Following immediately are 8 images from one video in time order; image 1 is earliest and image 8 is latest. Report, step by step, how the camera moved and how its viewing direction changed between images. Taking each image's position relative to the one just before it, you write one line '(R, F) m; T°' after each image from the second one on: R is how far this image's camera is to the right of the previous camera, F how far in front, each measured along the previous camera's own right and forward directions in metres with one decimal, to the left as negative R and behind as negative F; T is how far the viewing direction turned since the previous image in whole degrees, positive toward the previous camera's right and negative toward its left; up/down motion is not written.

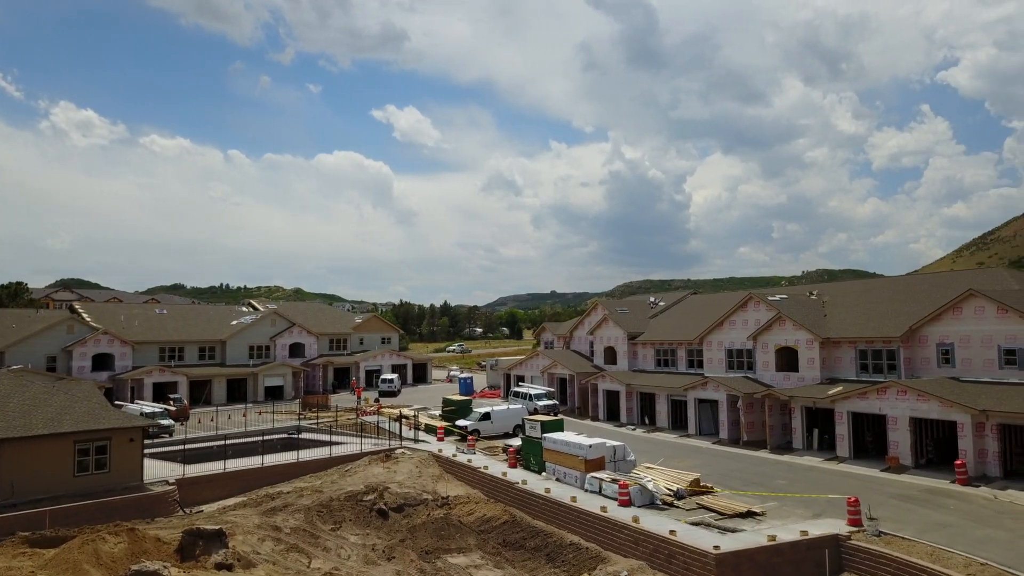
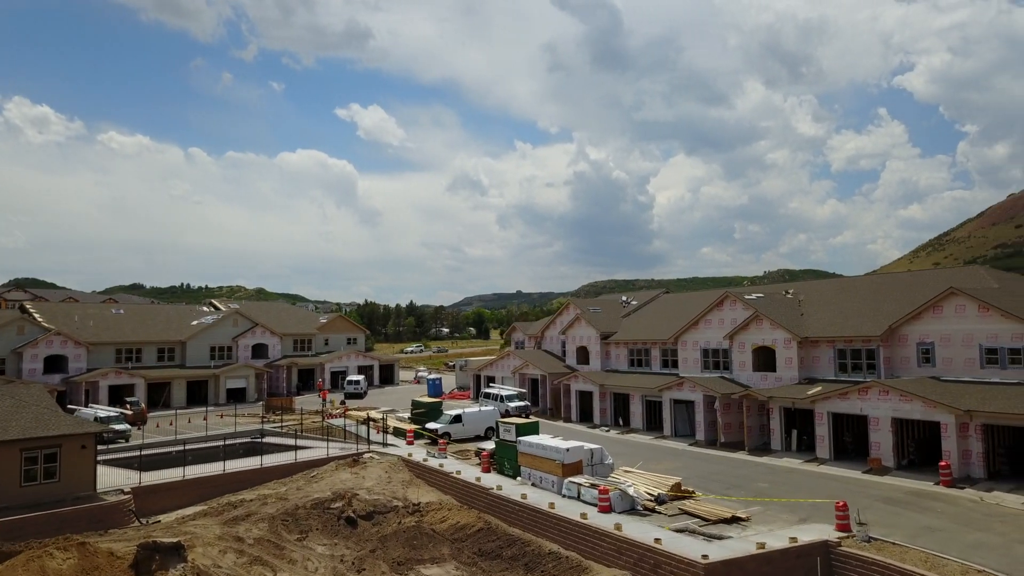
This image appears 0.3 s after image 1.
(-0.3, +1.0) m; +2°
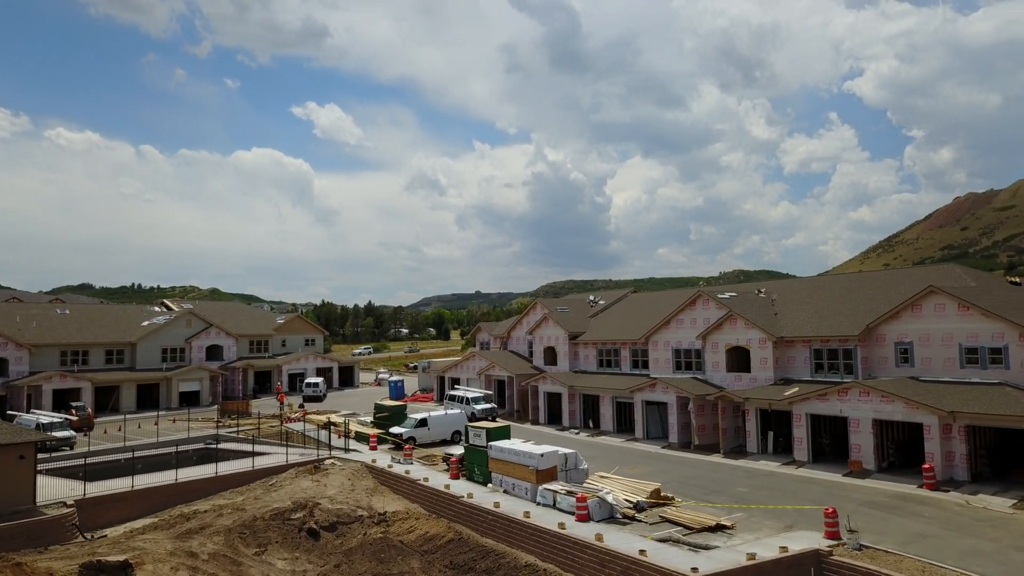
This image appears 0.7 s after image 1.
(-0.4, +1.2) m; +3°
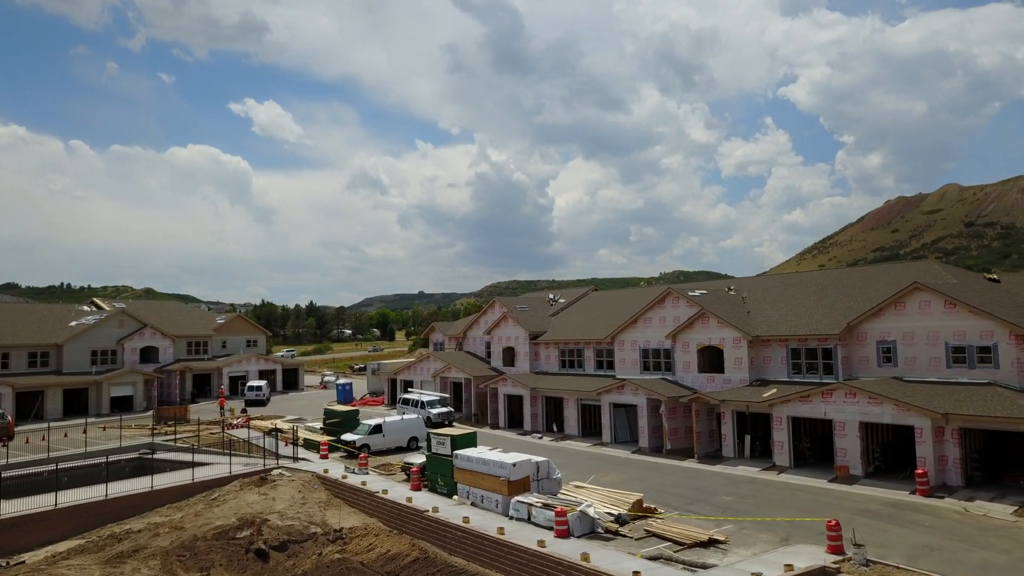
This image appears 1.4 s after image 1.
(-0.8, +2.0) m; +4°
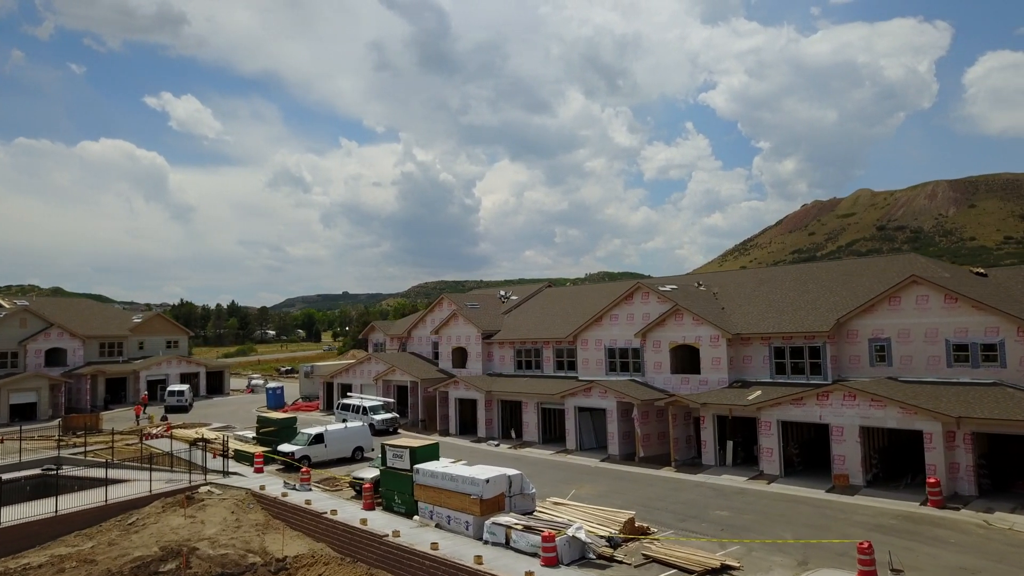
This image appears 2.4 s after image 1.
(-1.2, +3.0) m; +5°
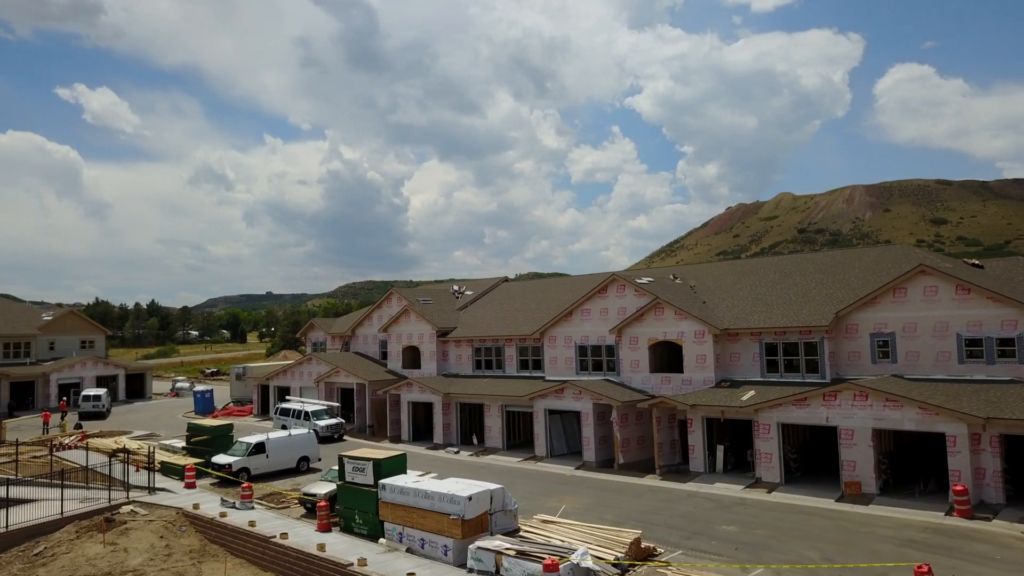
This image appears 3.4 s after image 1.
(-1.3, +2.9) m; +5°
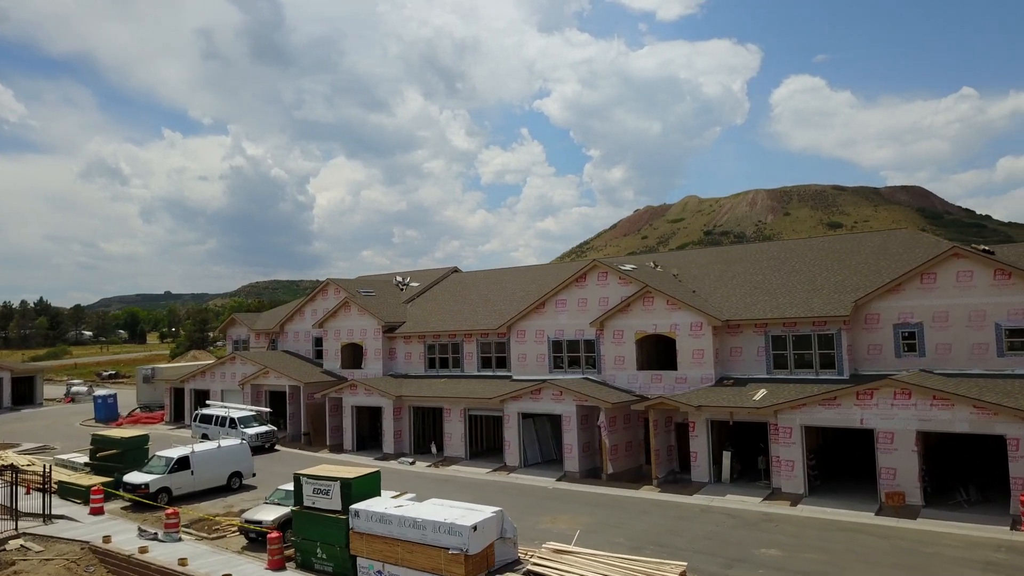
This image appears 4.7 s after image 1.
(-1.8, +3.7) m; +6°
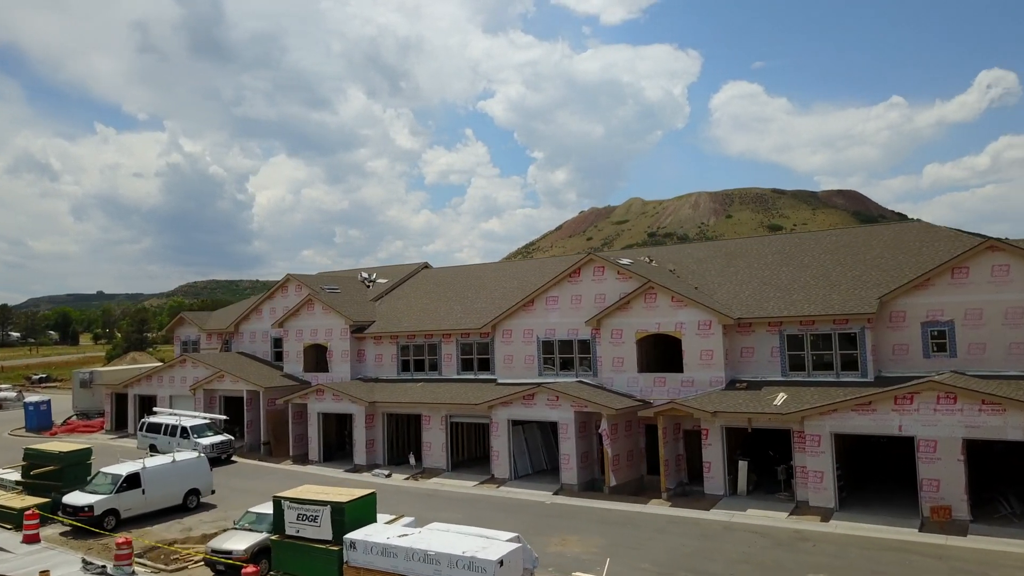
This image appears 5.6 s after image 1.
(-1.3, +2.2) m; +4°
